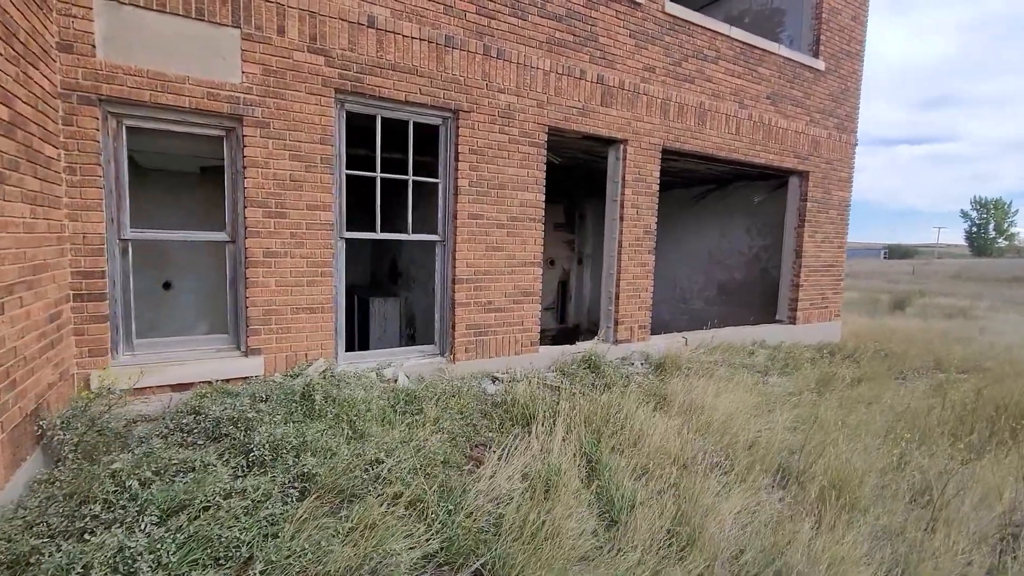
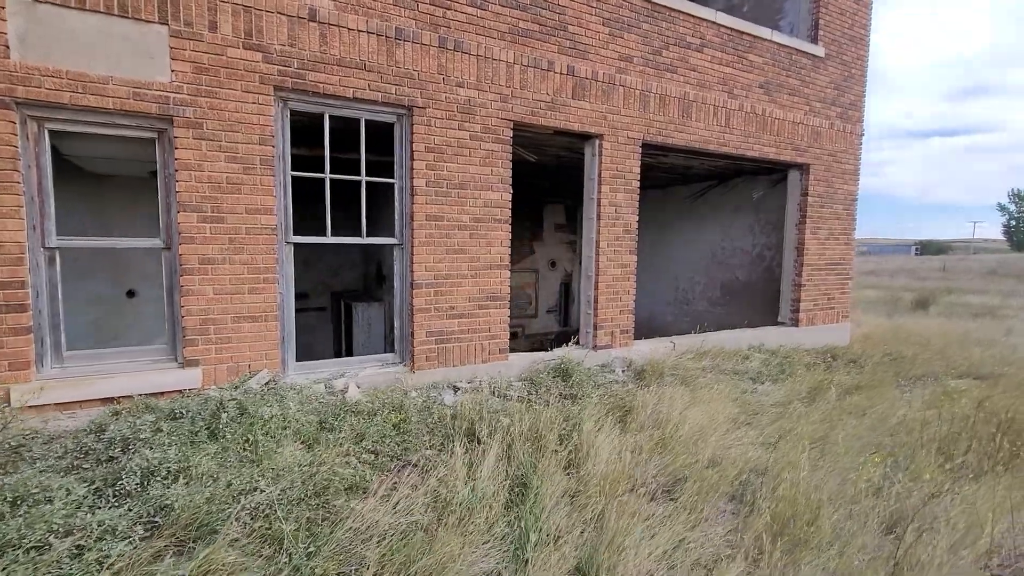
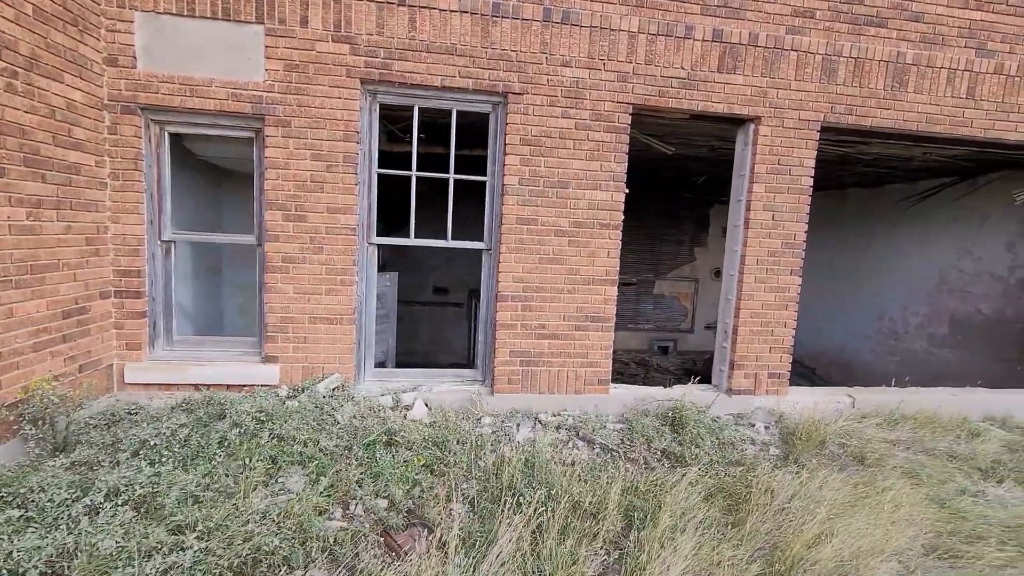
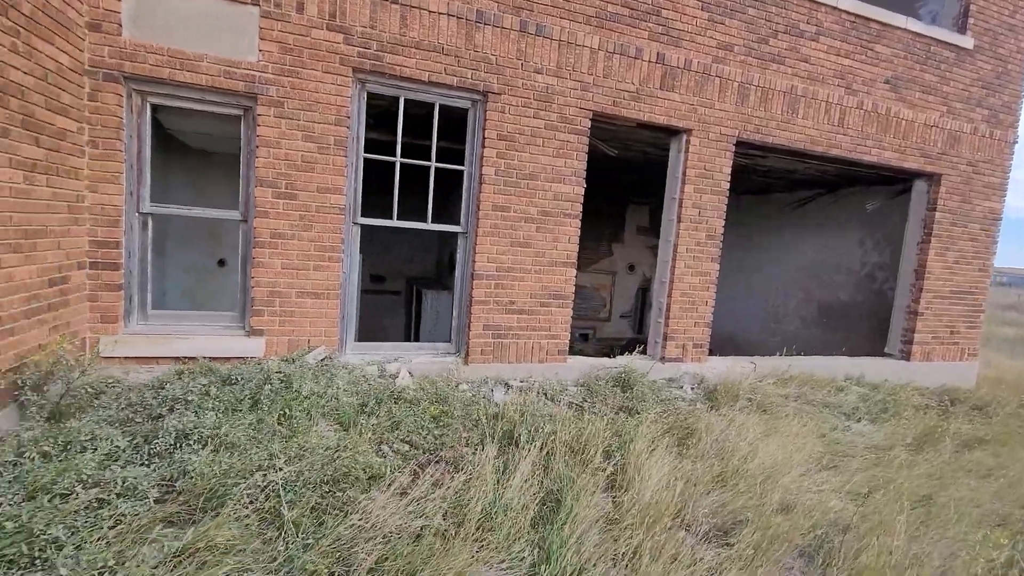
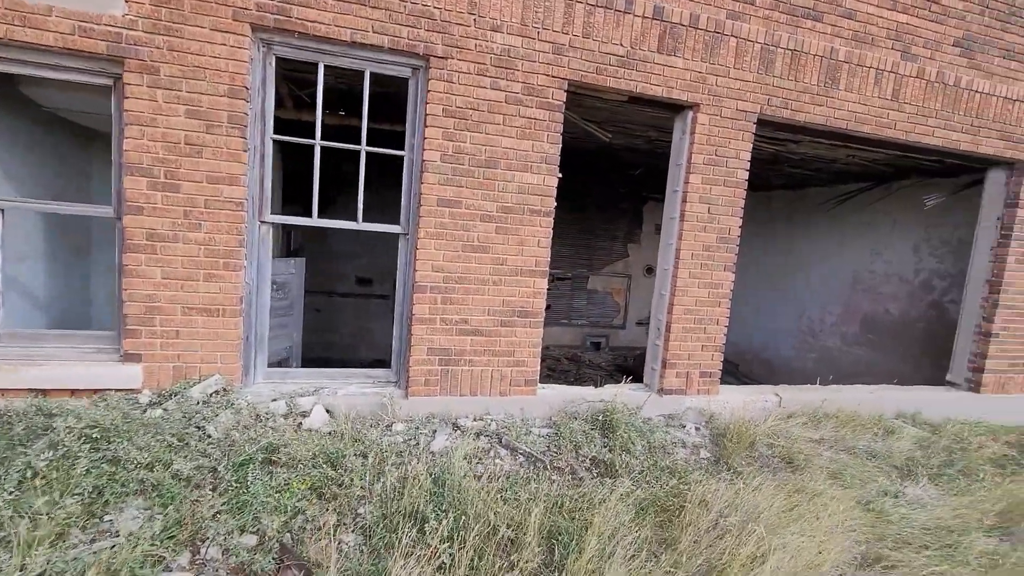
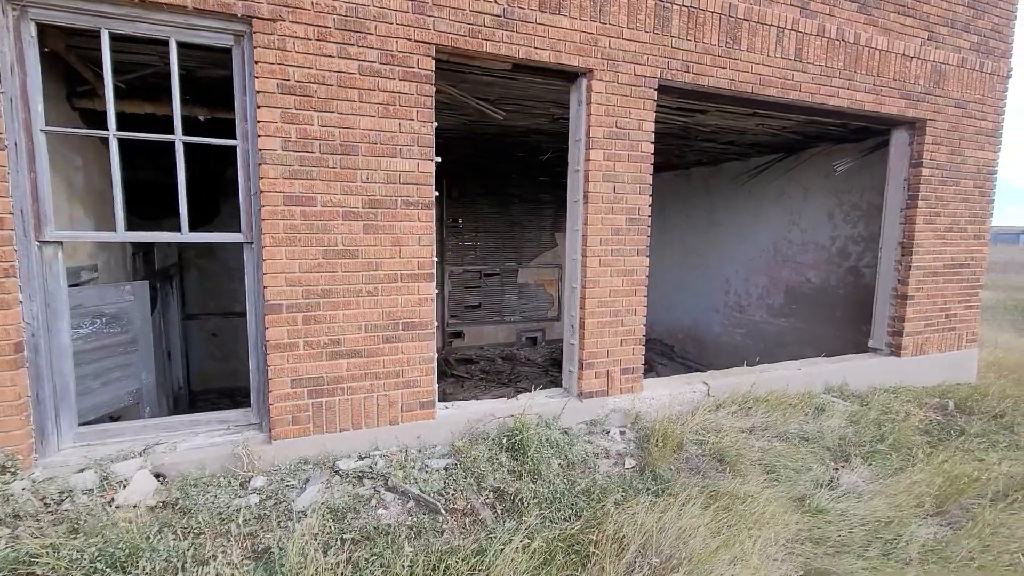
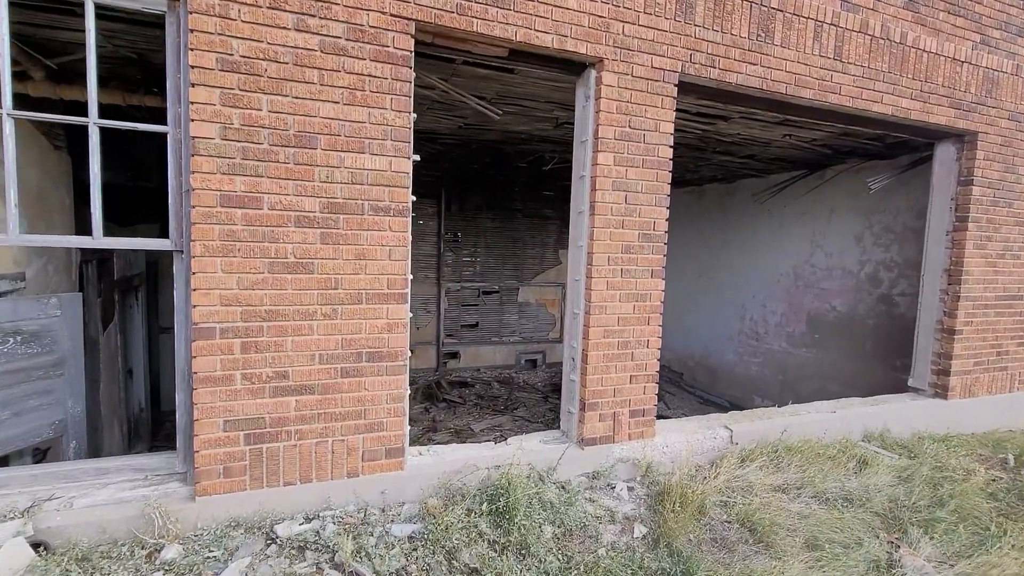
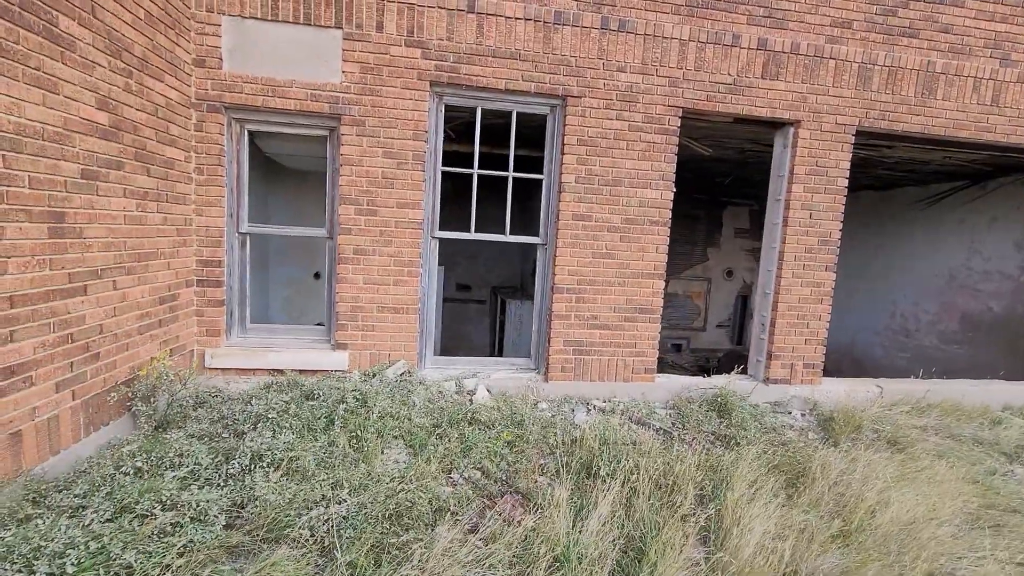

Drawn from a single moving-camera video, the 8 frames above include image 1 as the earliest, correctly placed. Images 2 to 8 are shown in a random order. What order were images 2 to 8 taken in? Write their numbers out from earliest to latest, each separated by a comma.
2, 4, 8, 3, 5, 6, 7
